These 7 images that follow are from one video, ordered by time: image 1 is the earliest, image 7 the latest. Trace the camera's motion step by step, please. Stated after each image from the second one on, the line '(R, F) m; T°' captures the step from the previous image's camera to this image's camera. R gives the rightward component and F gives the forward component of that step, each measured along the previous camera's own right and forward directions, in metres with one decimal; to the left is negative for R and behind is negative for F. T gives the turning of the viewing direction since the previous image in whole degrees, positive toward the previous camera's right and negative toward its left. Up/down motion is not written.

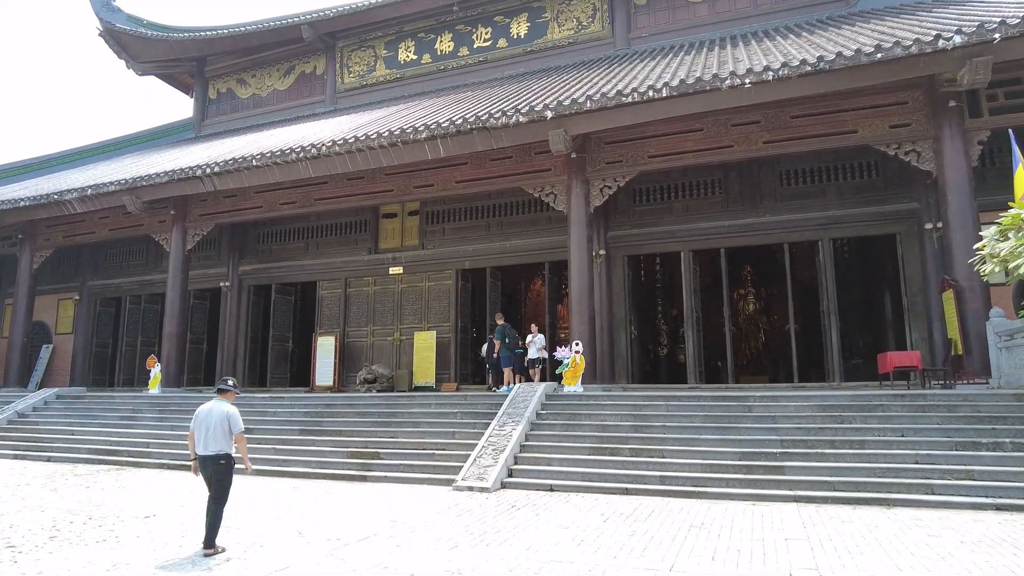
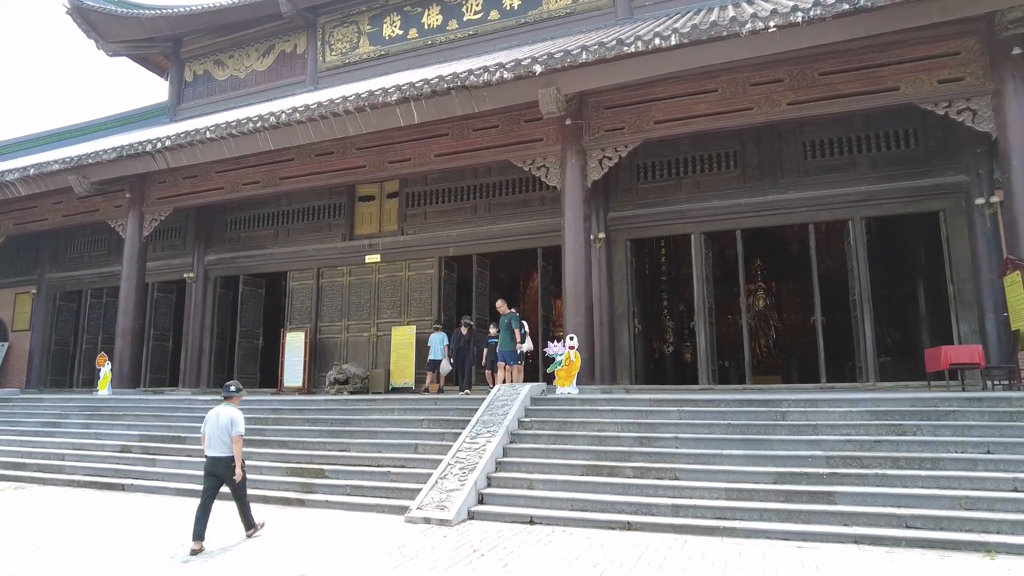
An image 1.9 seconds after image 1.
(+0.2, +1.3) m; 0°
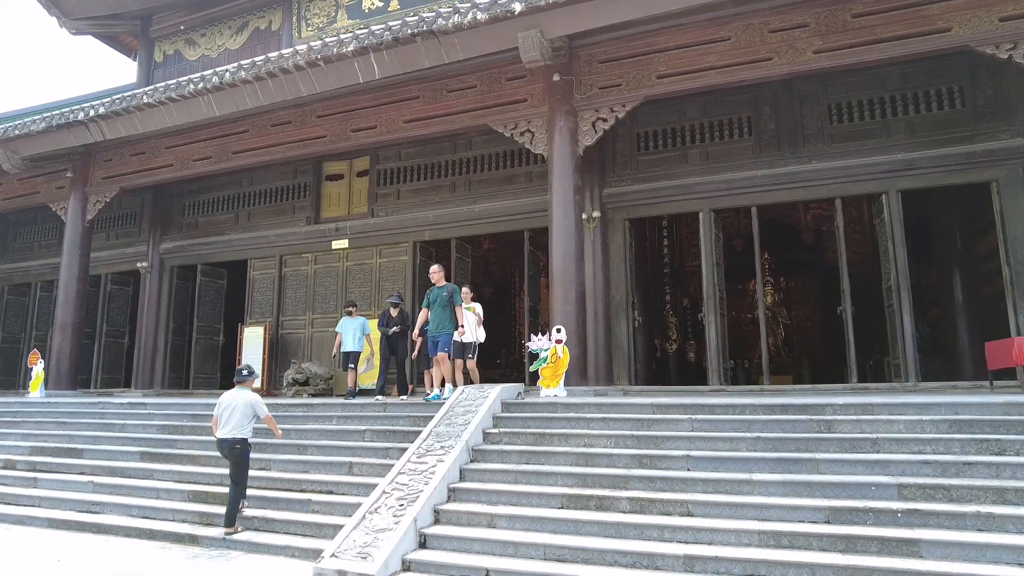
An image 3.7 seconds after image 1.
(+0.2, +1.3) m; 0°
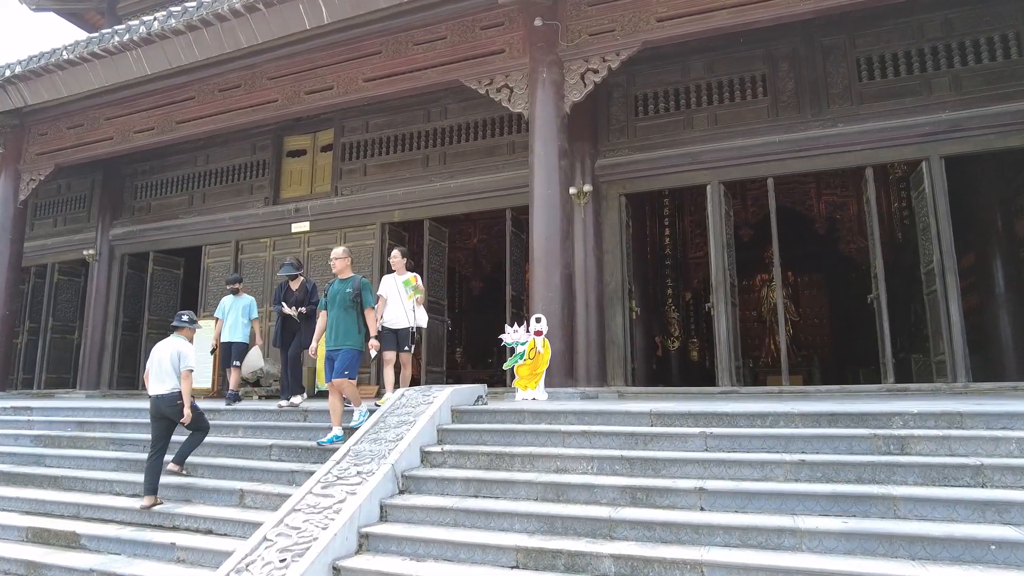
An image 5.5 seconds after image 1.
(+0.3, +1.2) m; 0°
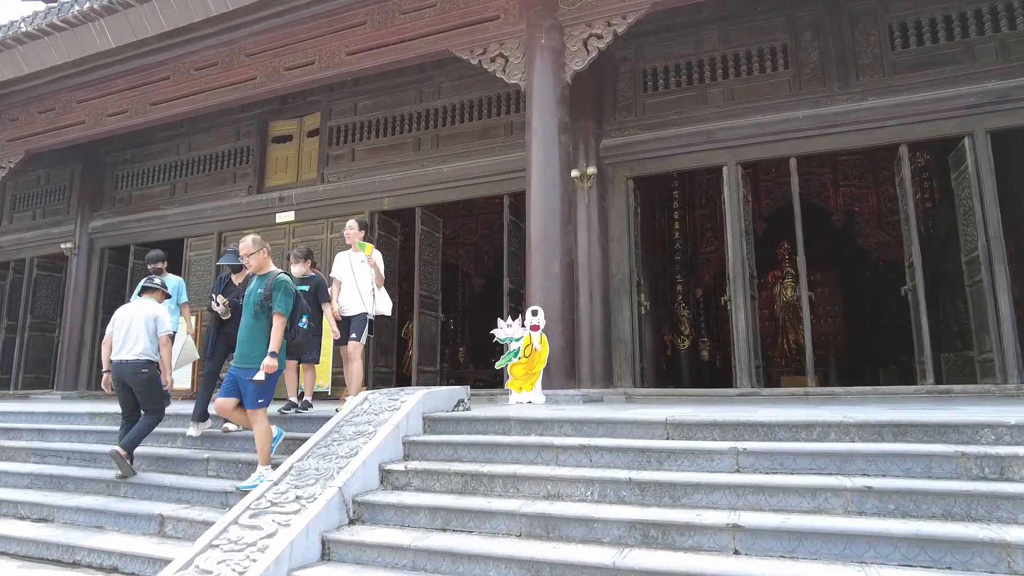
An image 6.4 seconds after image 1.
(+0.1, +0.6) m; -1°
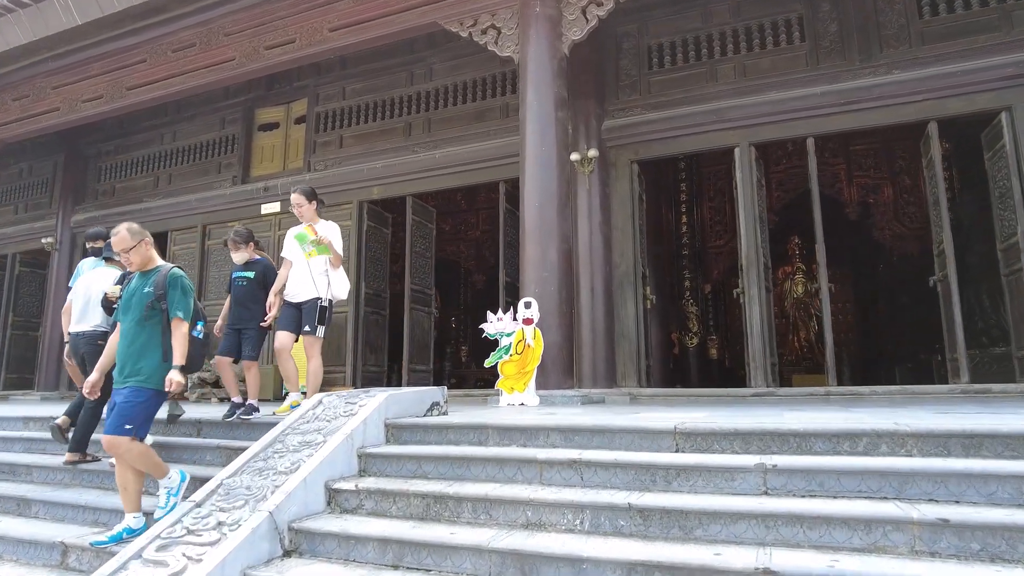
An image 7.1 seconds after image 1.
(+0.1, +0.5) m; -1°
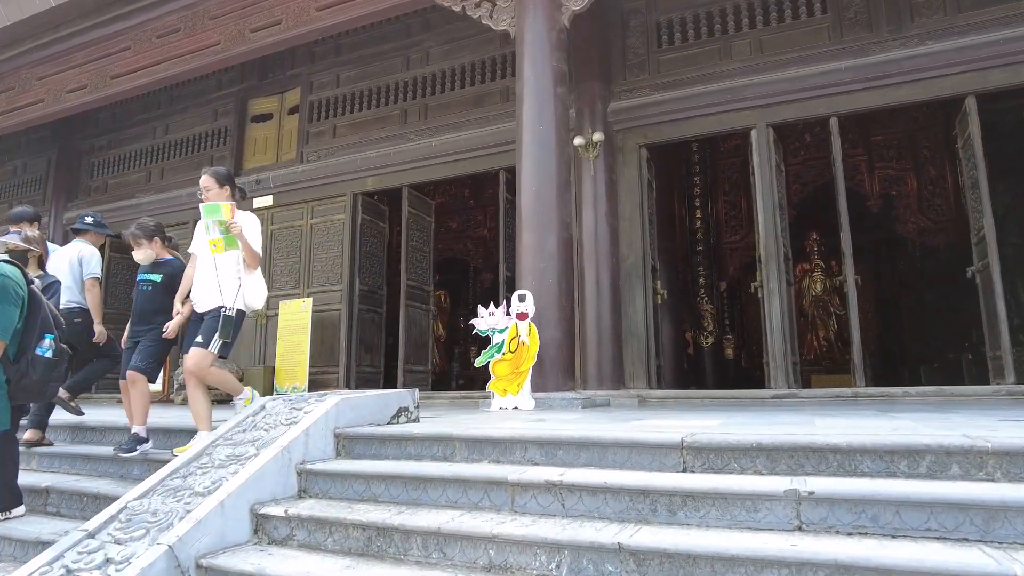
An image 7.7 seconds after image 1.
(+0.1, +0.4) m; -1°
